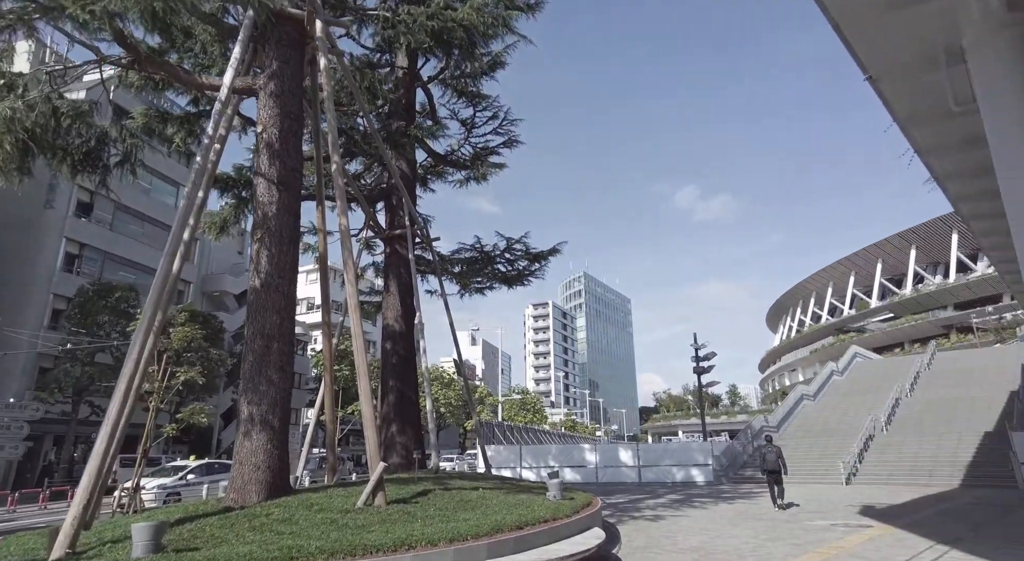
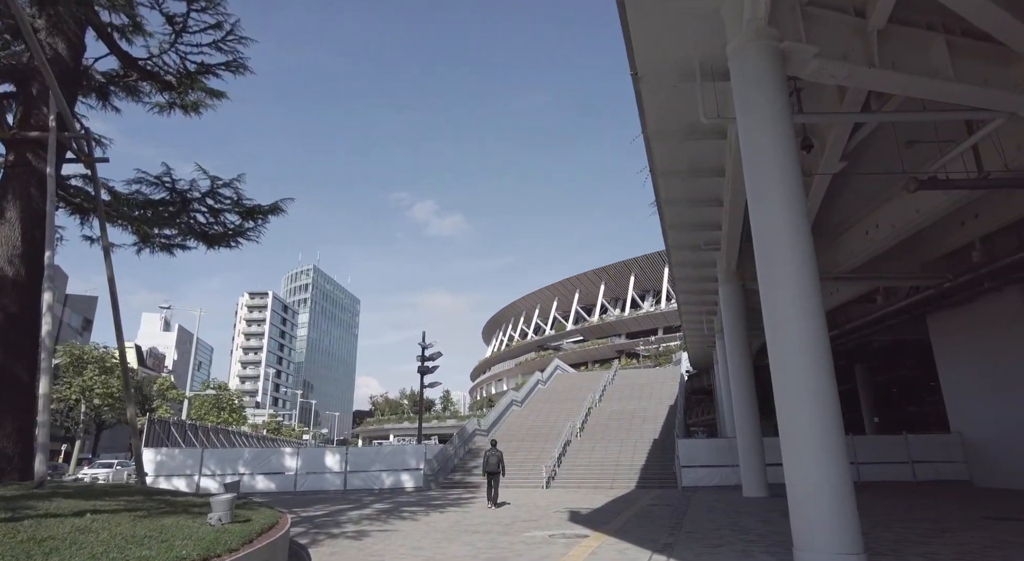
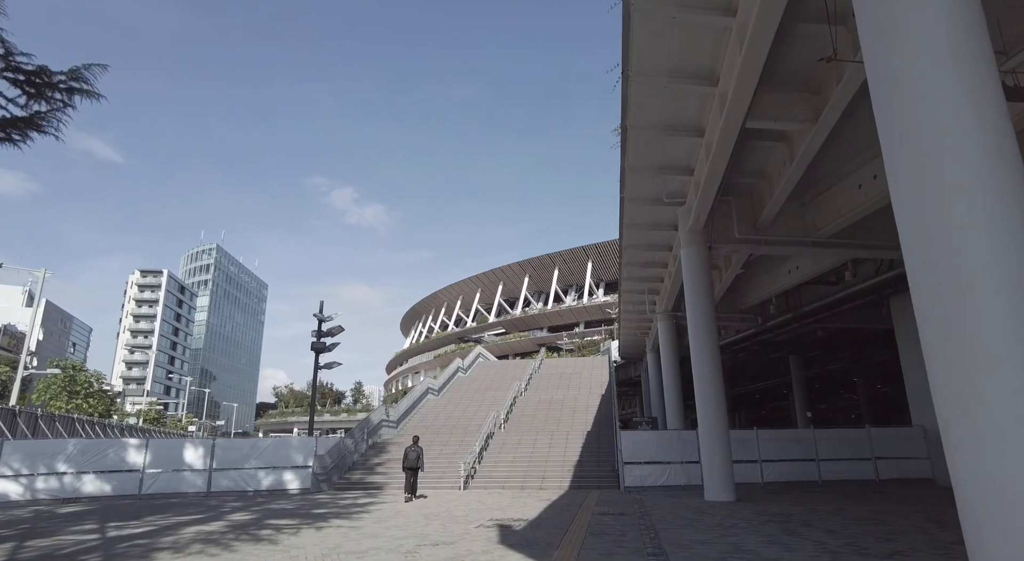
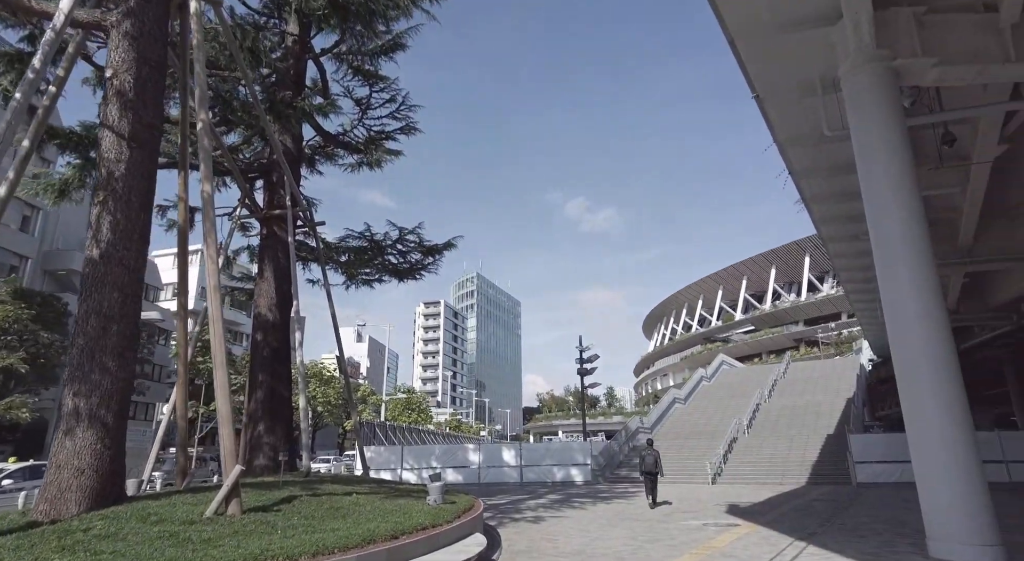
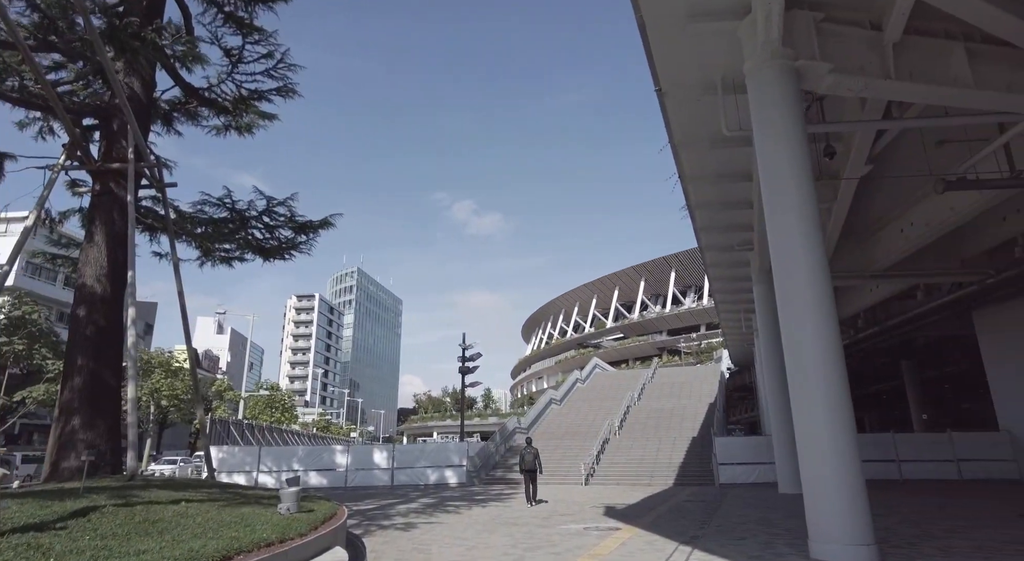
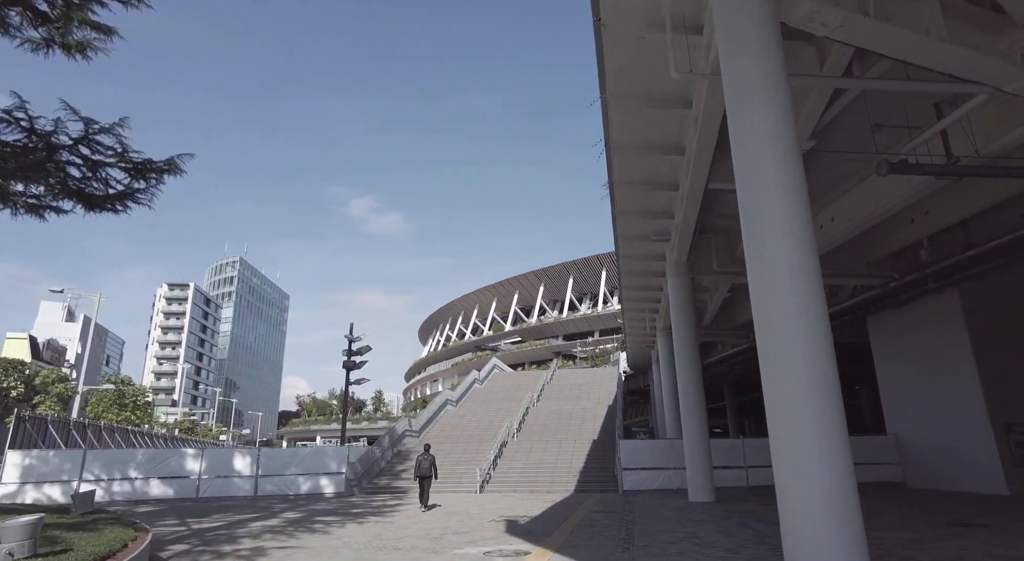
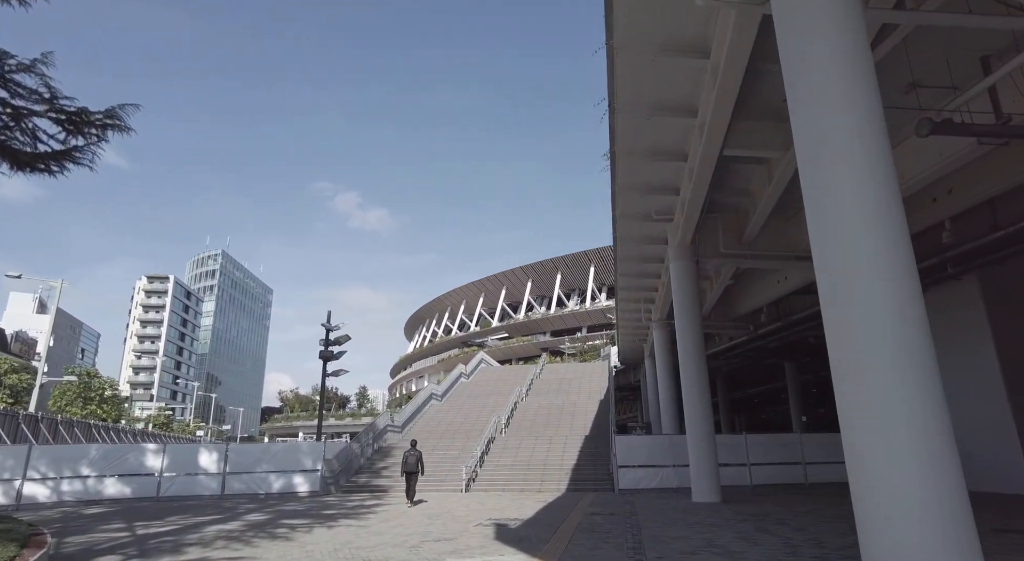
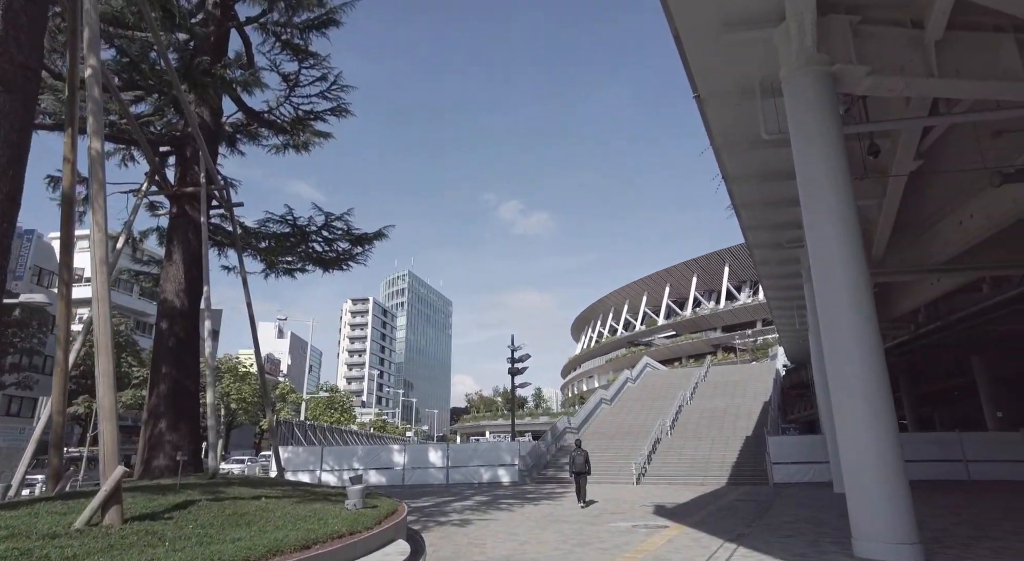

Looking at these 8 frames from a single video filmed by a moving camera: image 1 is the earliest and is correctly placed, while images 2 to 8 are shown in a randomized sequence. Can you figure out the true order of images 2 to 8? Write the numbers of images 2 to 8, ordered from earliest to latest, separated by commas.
4, 8, 5, 2, 6, 7, 3
